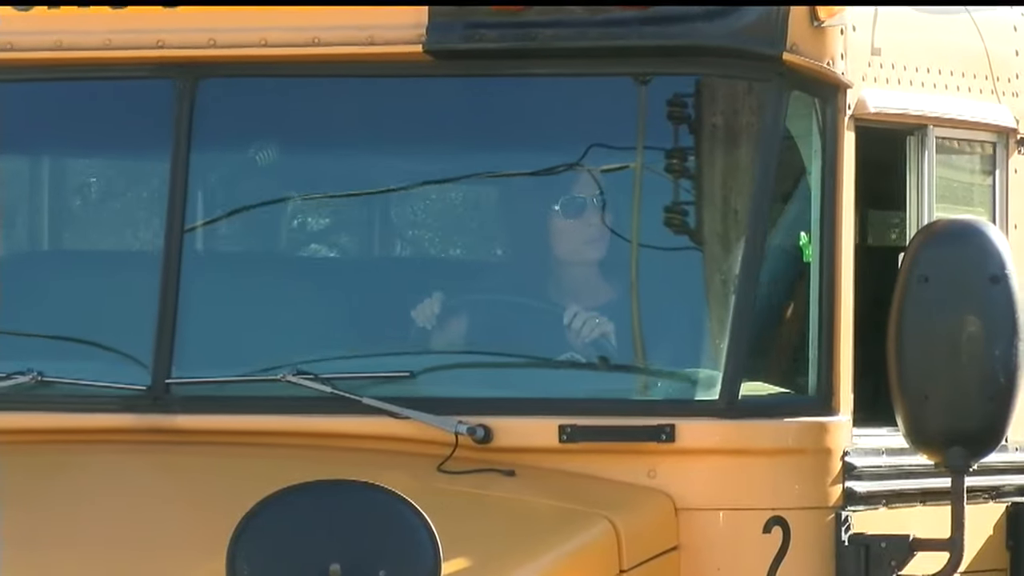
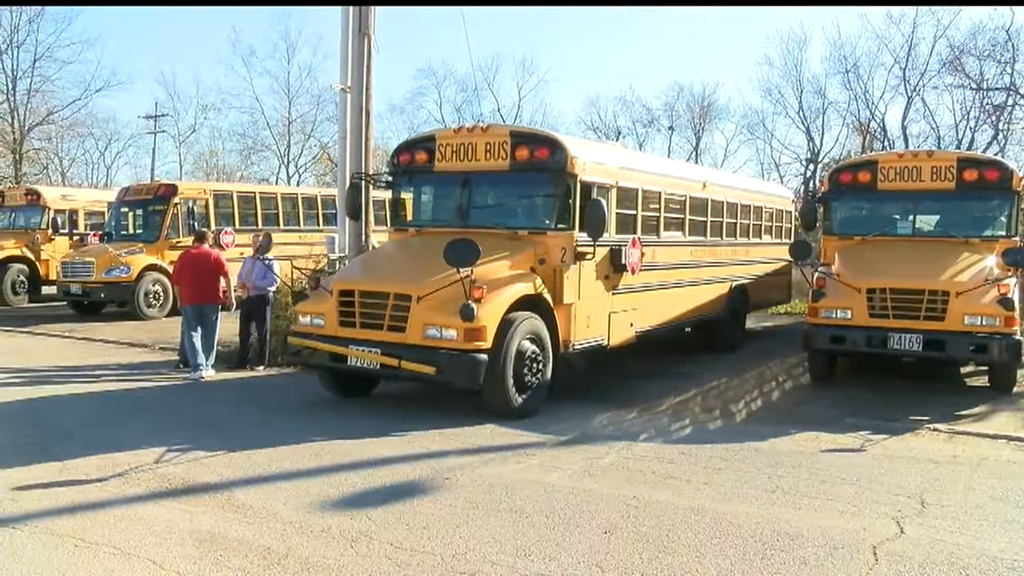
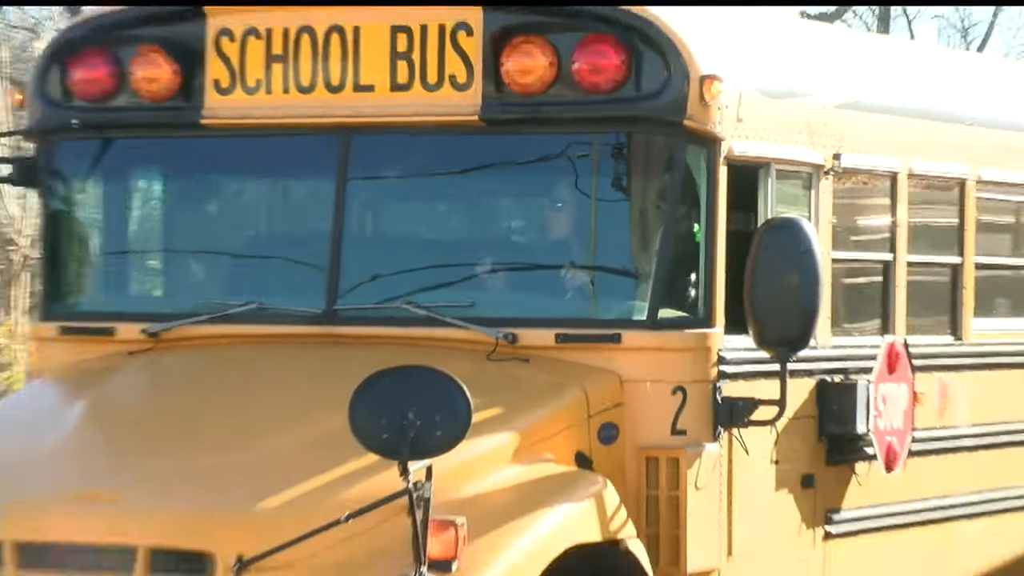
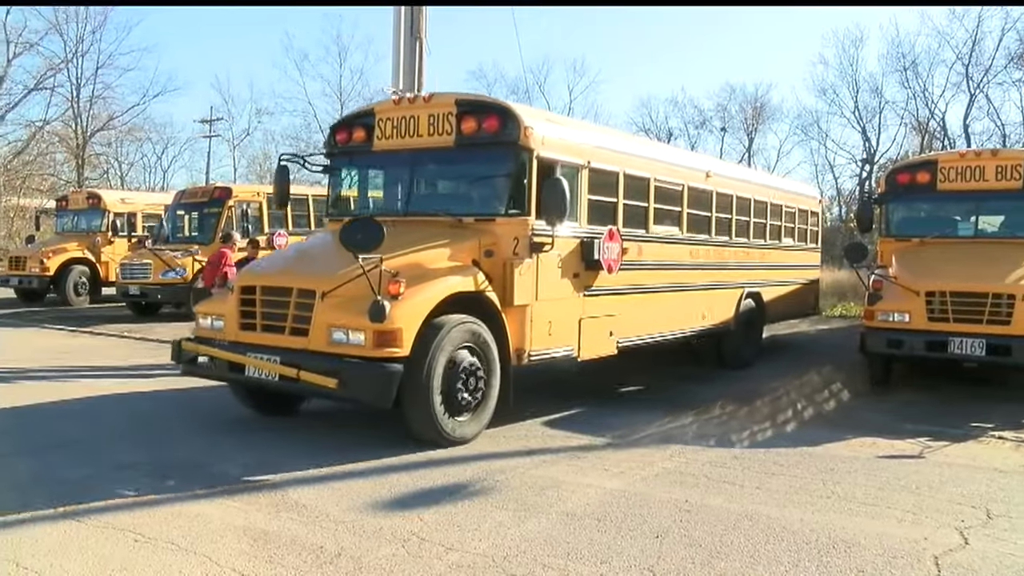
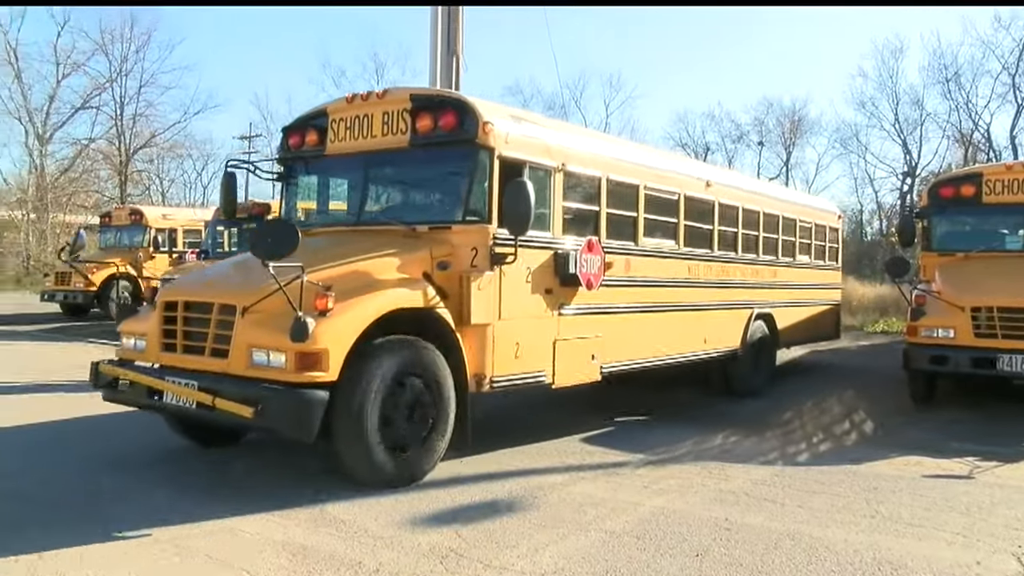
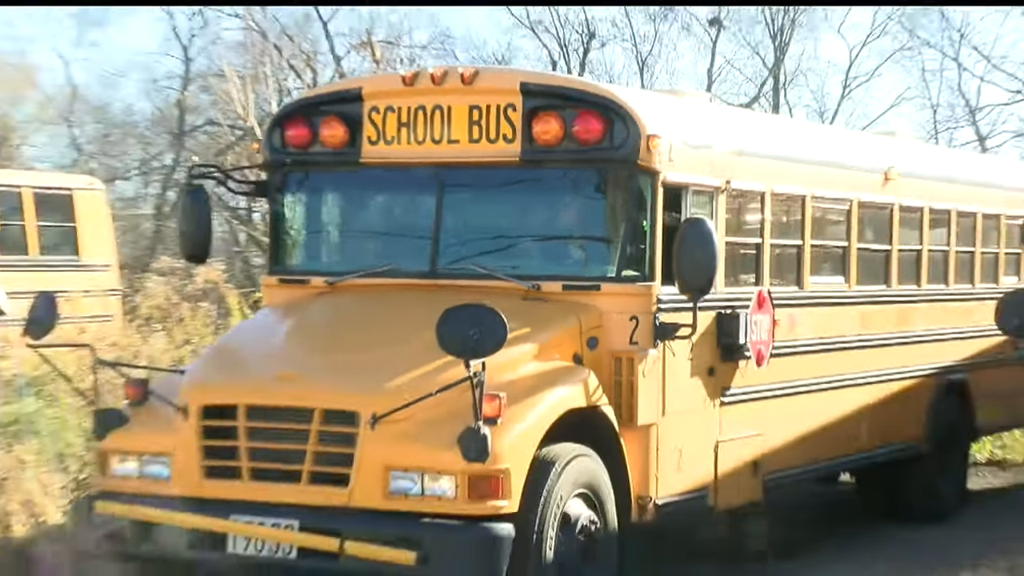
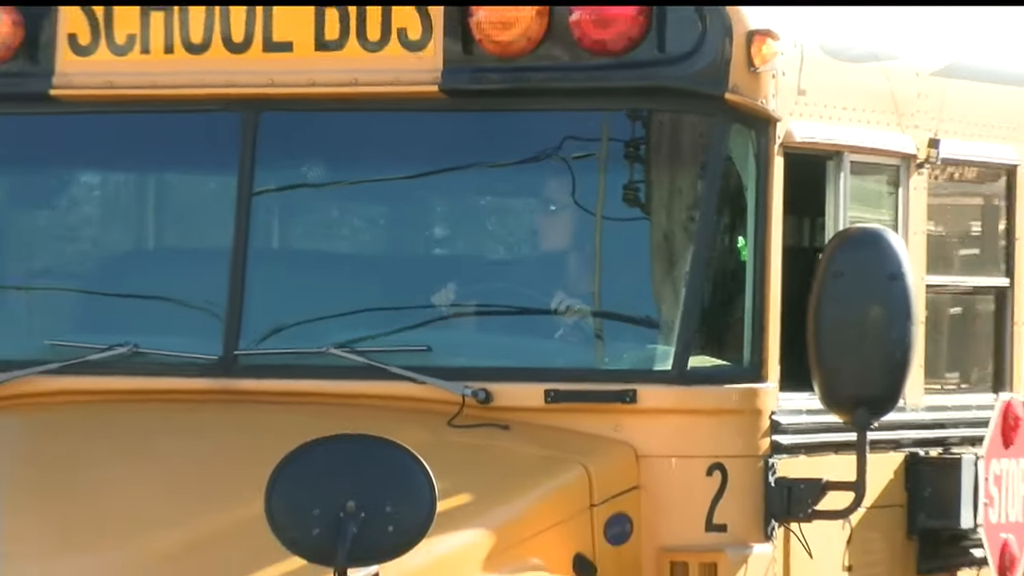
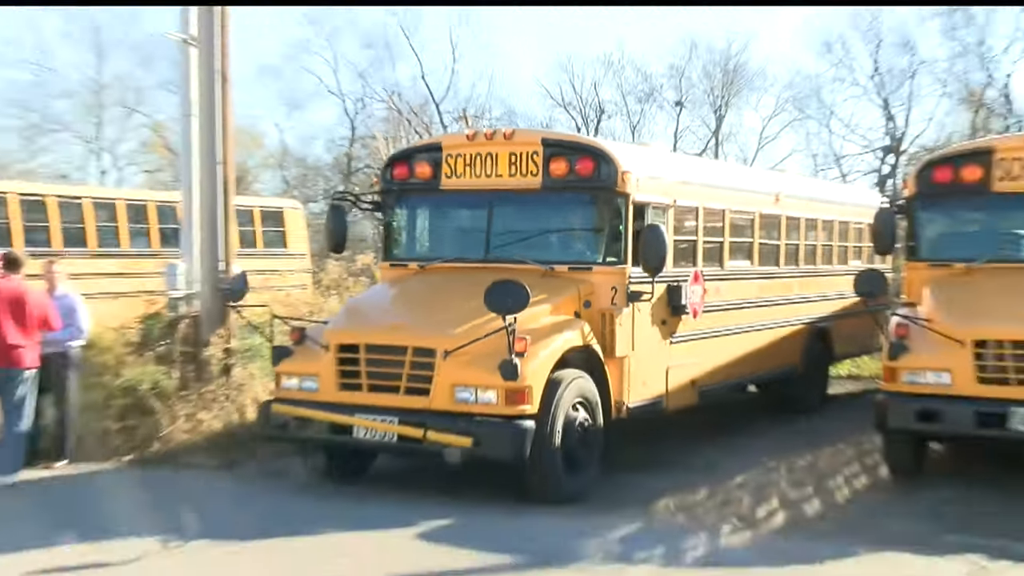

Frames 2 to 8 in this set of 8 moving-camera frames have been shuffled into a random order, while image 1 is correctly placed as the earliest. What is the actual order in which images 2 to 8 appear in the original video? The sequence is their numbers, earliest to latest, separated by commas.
7, 3, 6, 8, 2, 4, 5
